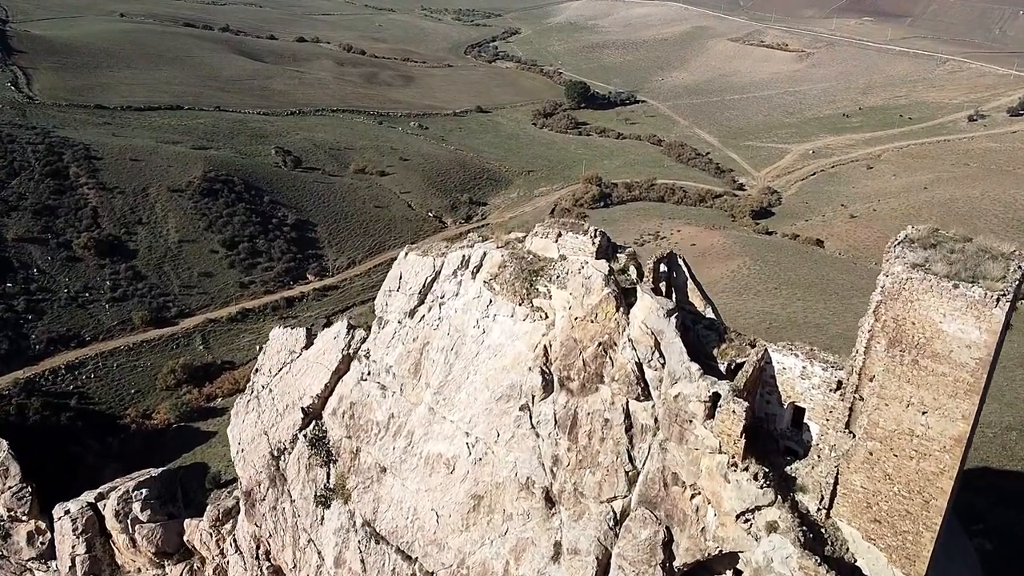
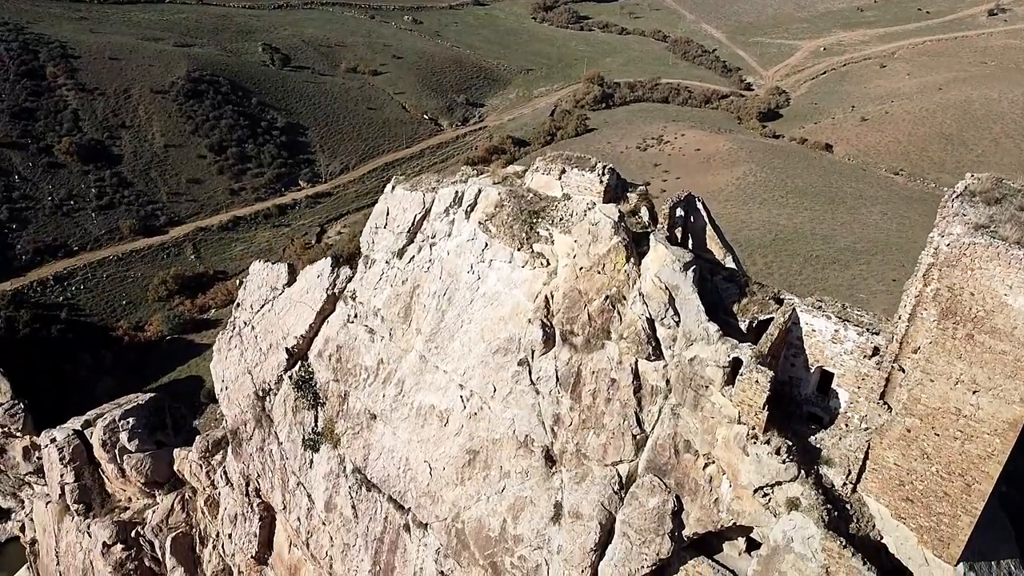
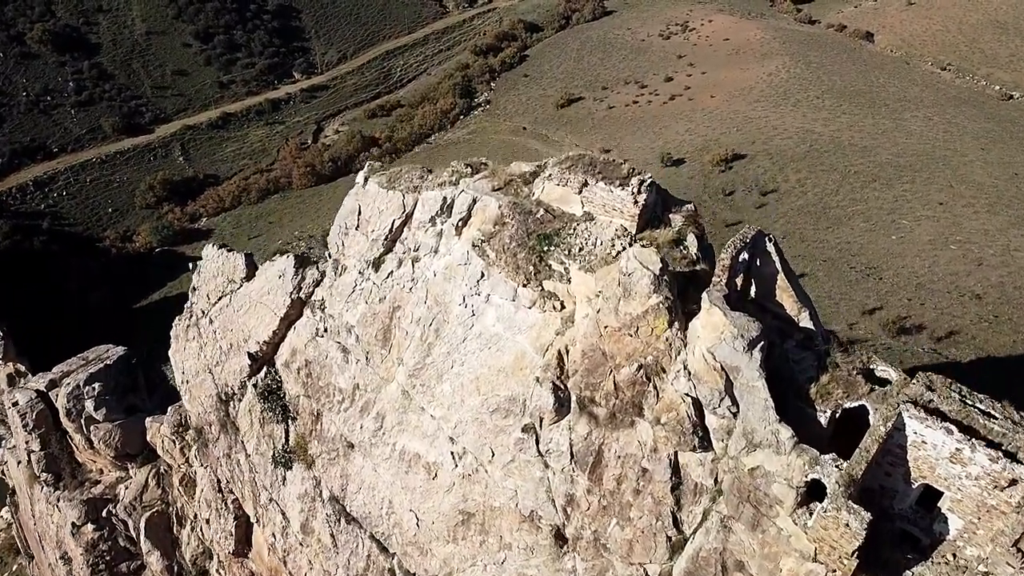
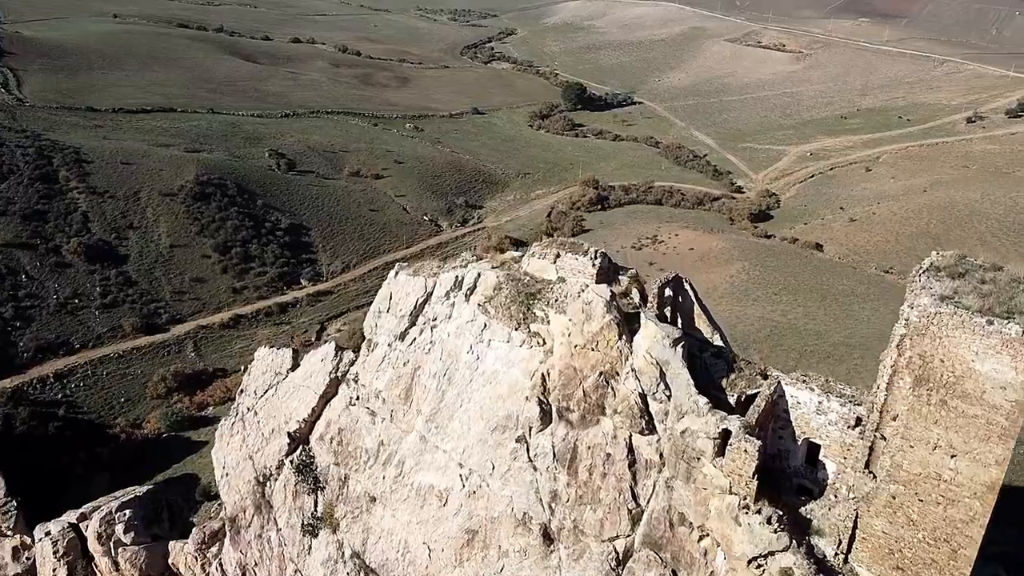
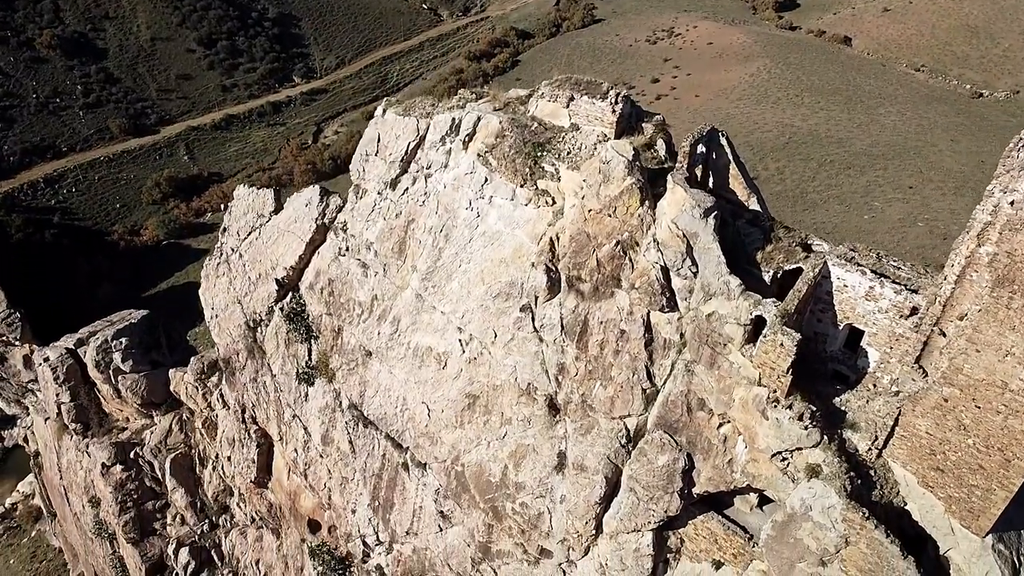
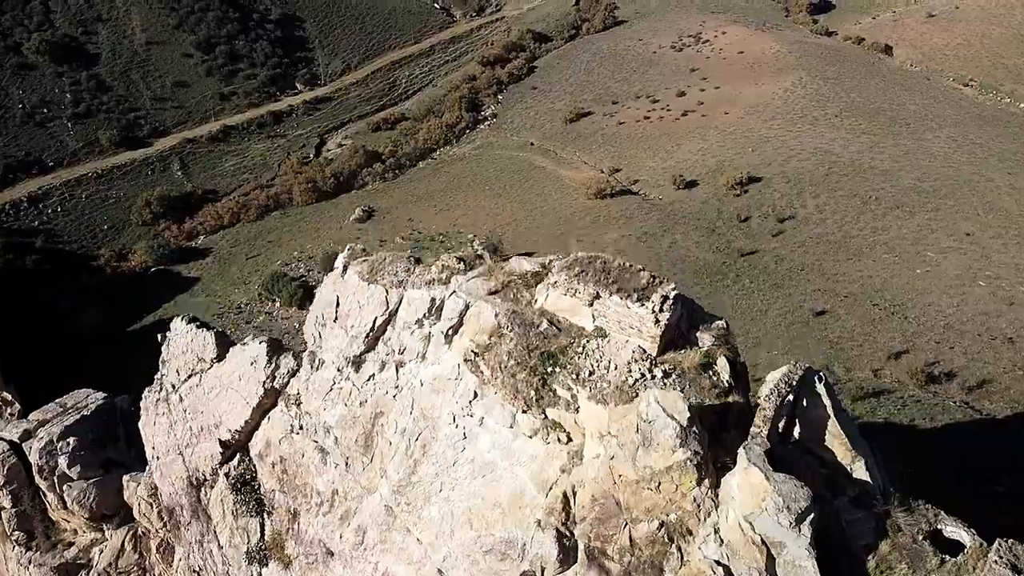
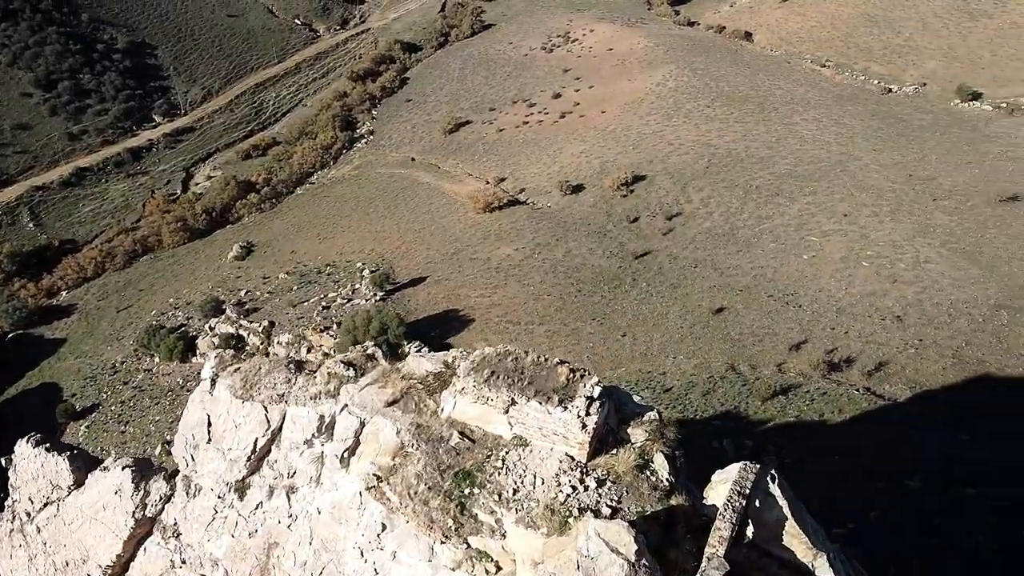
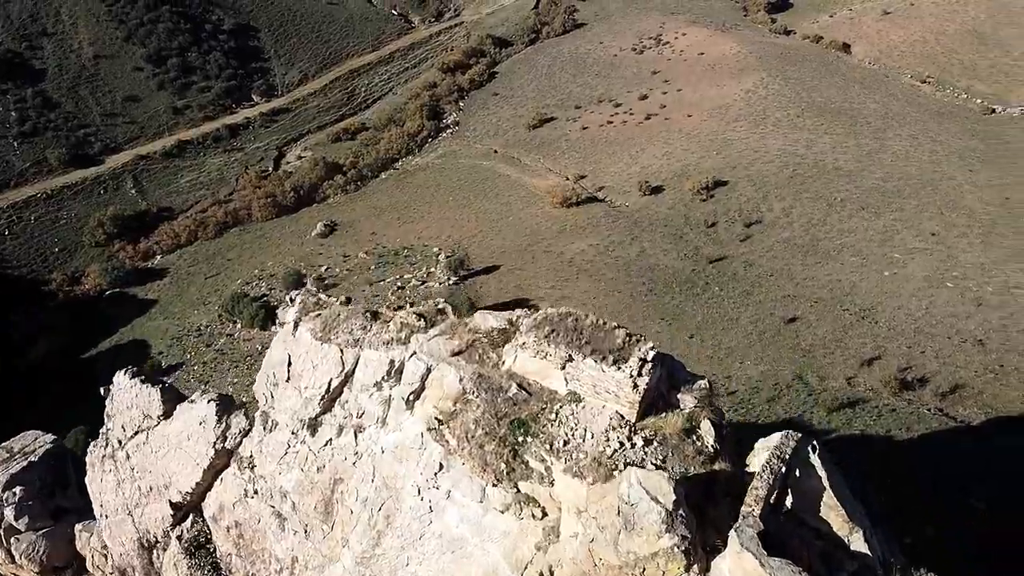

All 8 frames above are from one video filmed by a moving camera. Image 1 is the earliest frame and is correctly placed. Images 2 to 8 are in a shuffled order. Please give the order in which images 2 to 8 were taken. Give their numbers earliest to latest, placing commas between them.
4, 2, 5, 3, 6, 8, 7
